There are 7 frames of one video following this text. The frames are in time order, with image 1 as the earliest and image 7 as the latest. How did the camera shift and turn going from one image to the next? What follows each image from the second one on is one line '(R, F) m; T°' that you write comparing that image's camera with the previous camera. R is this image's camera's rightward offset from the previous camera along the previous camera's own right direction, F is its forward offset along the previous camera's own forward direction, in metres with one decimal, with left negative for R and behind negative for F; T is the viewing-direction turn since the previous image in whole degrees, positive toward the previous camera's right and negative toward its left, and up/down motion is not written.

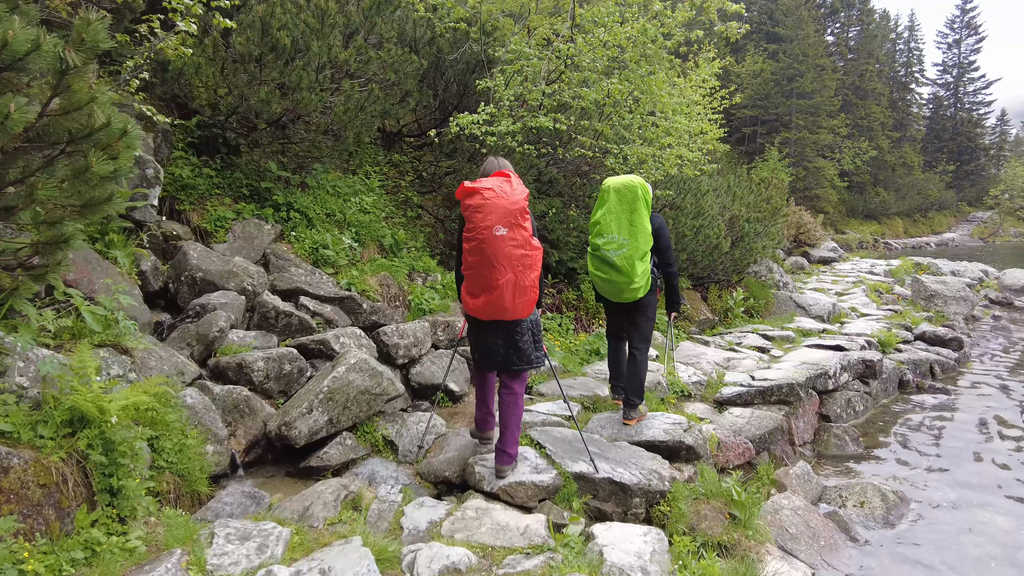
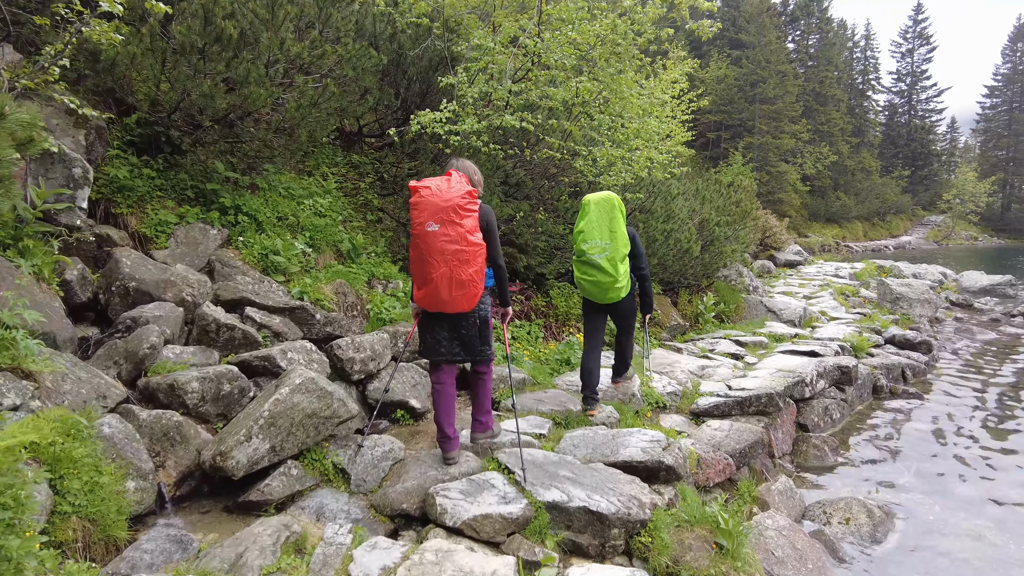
(0.0, +0.4) m; +3°
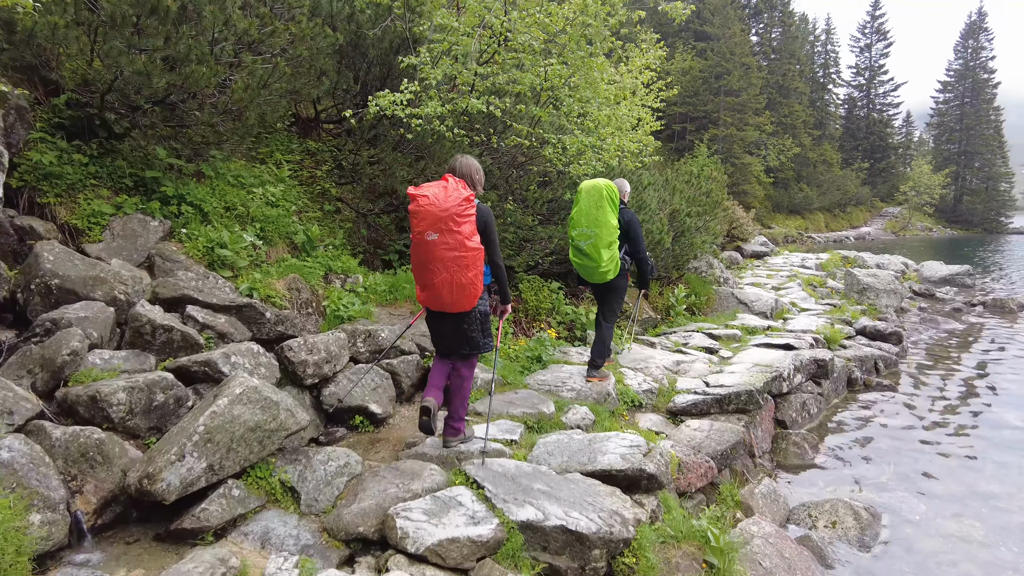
(0.0, +0.4) m; +3°
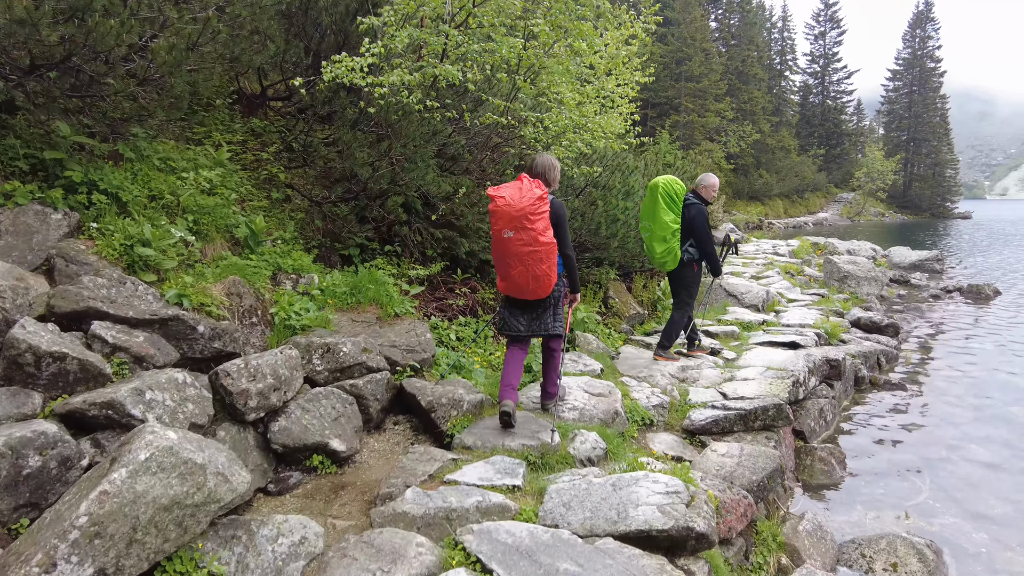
(-0.2, +0.9) m; +4°
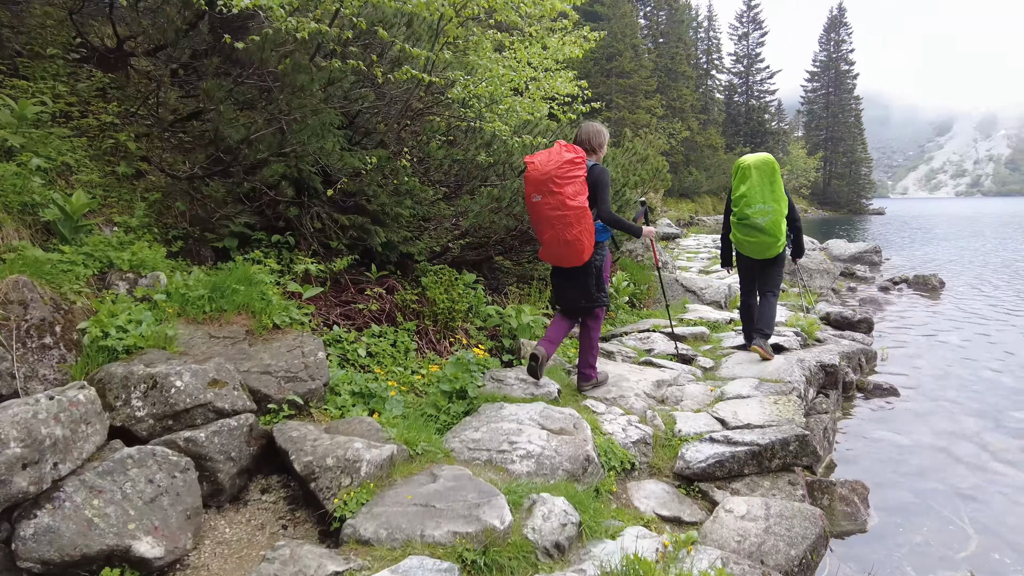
(+0.1, +1.5) m; +6°
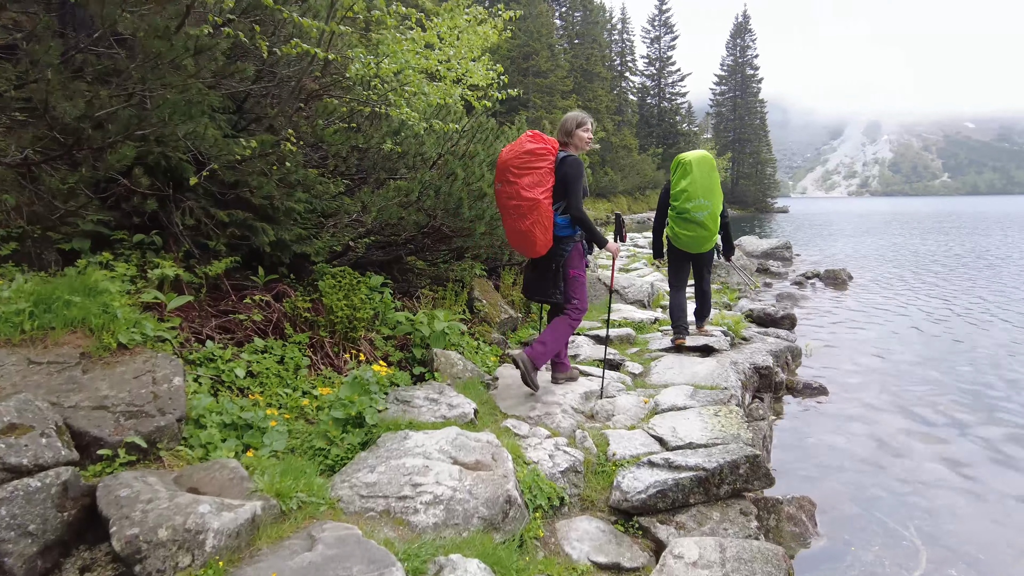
(+0.1, +0.6) m; +7°
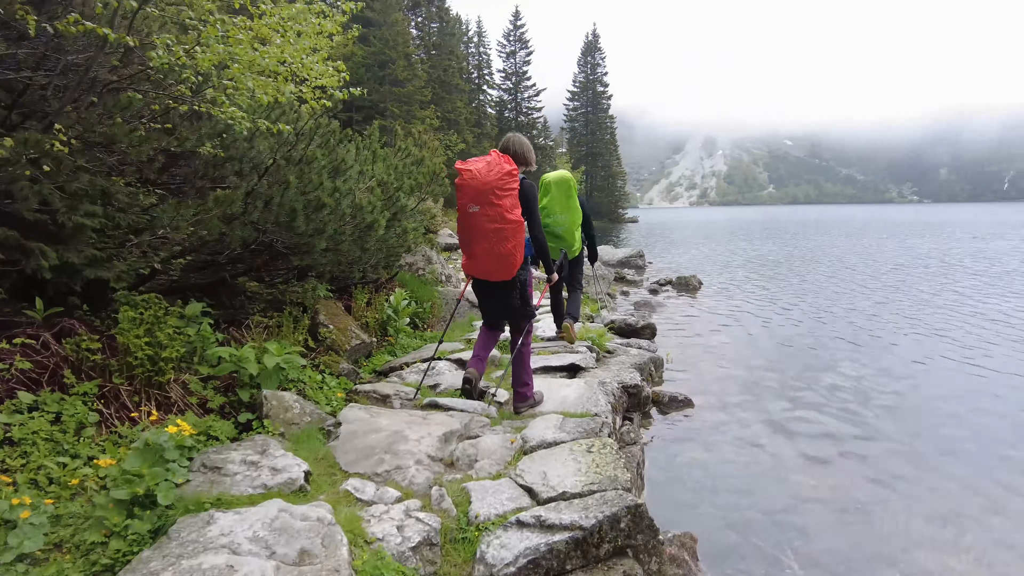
(+0.1, +0.6) m; +12°
